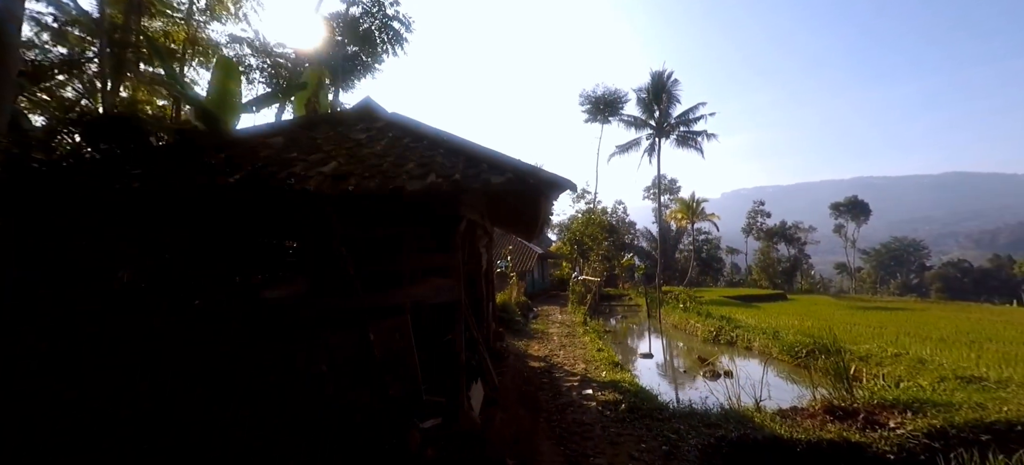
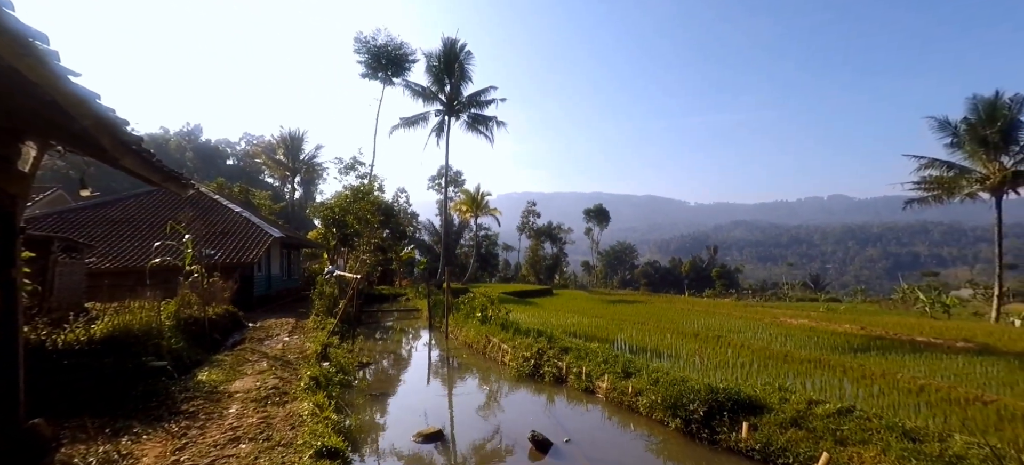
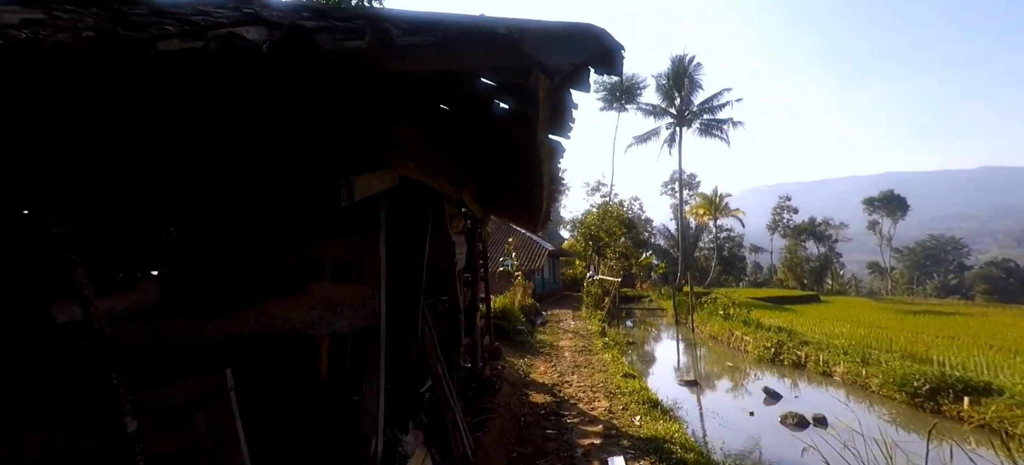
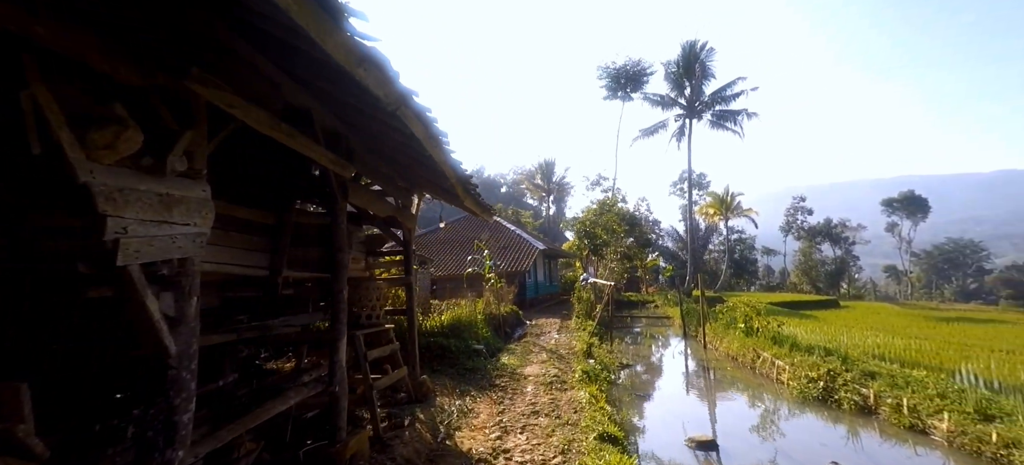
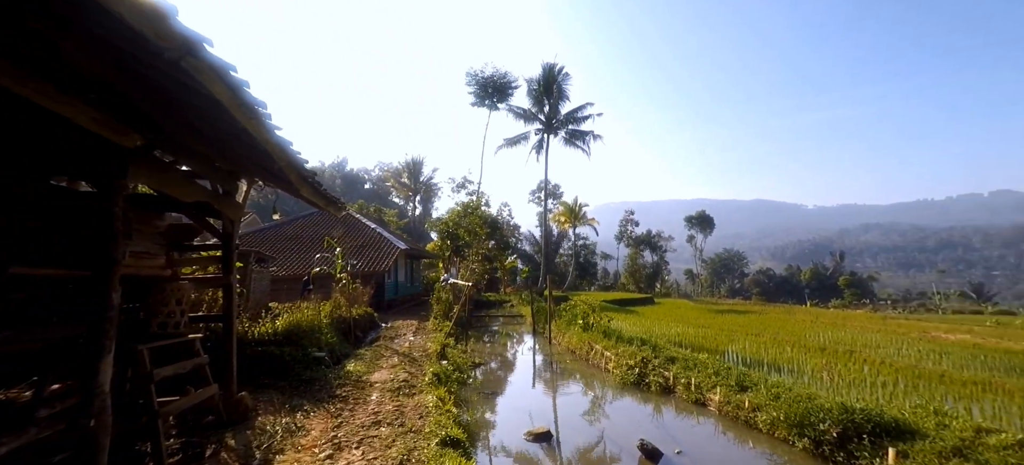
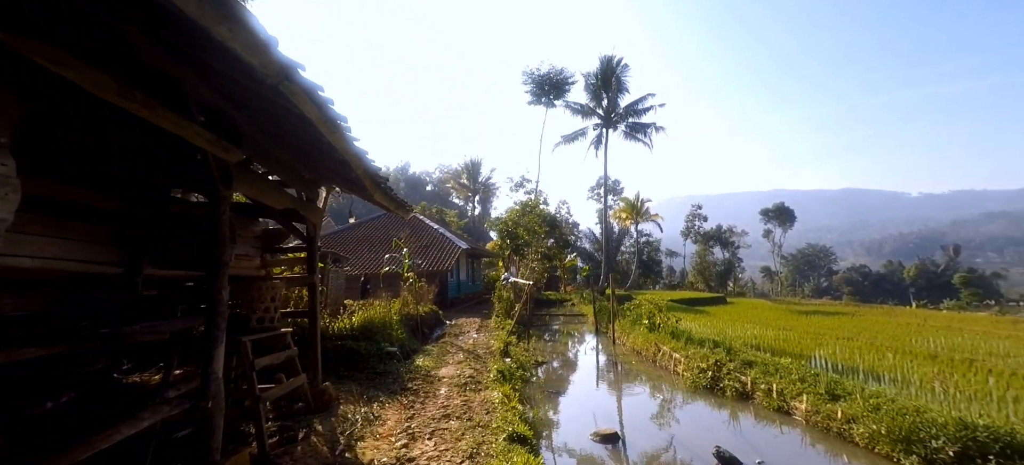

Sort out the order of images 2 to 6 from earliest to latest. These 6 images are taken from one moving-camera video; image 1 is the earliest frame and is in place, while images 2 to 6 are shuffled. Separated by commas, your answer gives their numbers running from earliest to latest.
3, 4, 6, 5, 2
